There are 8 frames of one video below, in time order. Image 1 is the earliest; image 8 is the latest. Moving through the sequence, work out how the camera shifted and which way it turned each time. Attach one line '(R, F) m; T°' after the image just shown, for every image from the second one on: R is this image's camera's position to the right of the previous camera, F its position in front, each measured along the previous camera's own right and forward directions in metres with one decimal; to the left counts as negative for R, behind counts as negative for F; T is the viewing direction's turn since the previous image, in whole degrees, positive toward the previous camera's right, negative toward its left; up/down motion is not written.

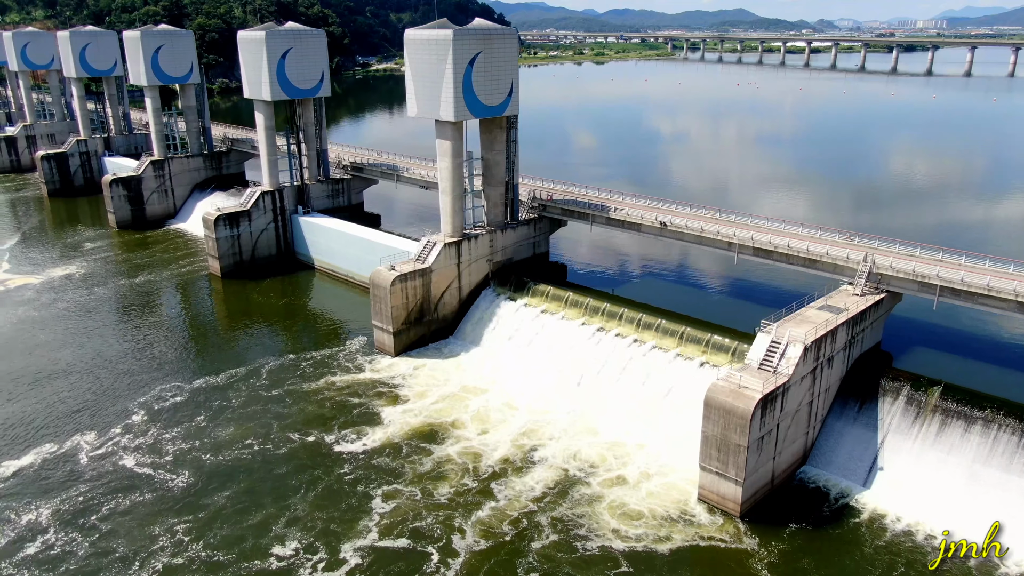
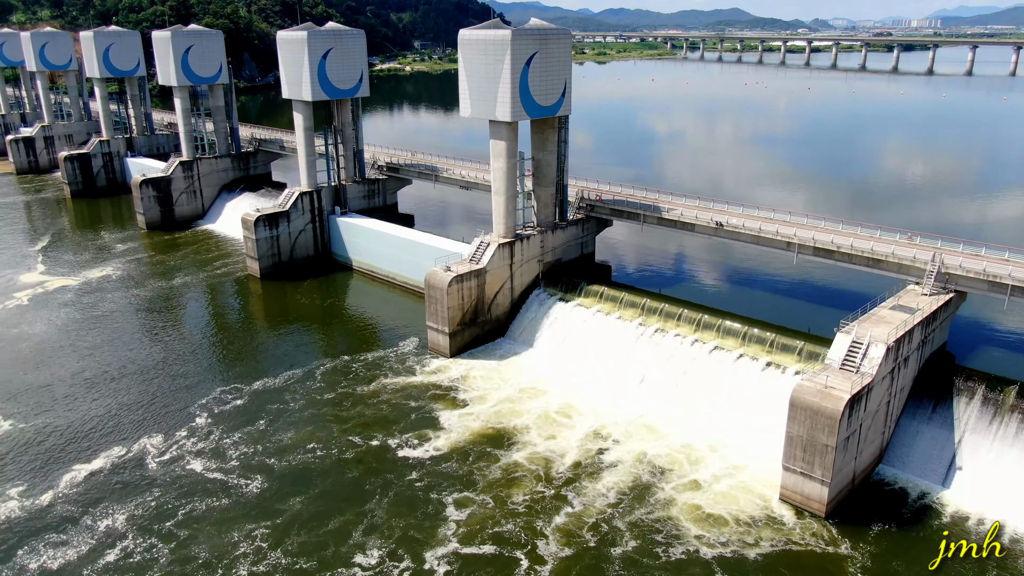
(-1.7, +0.2) m; 0°
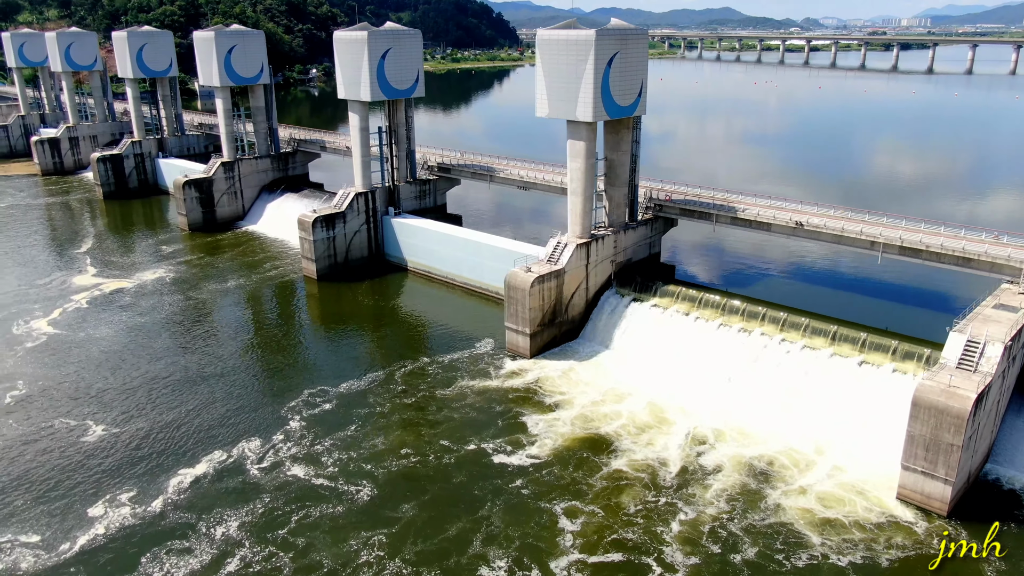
(-2.5, +0.3) m; 0°
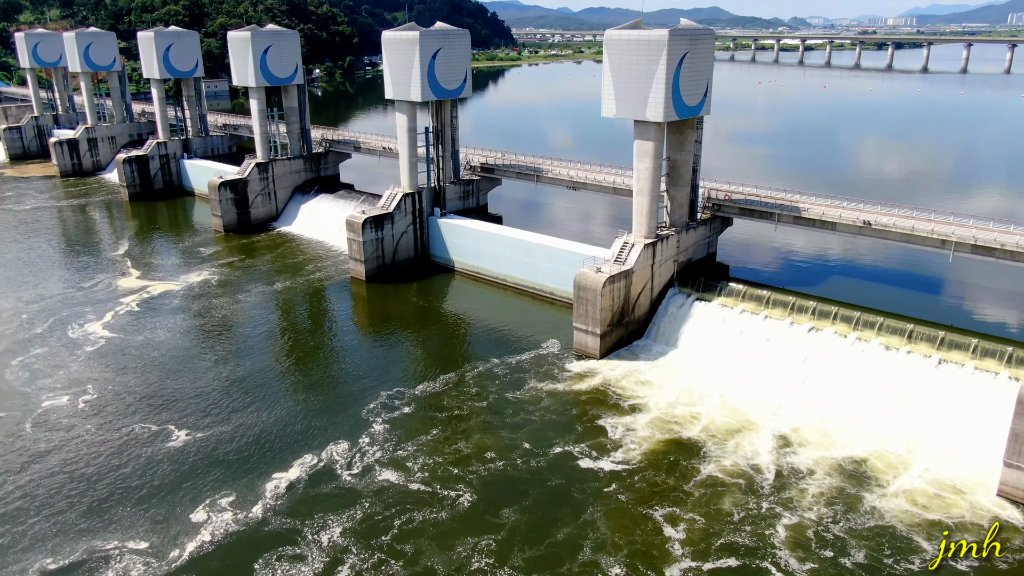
(-2.3, +0.2) m; +1°
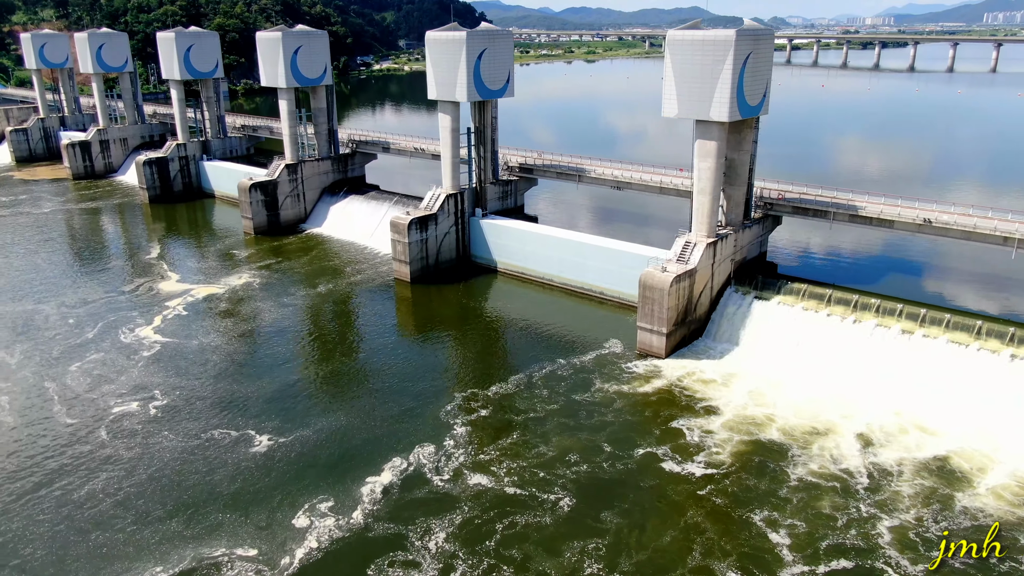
(-2.3, +0.2) m; +1°
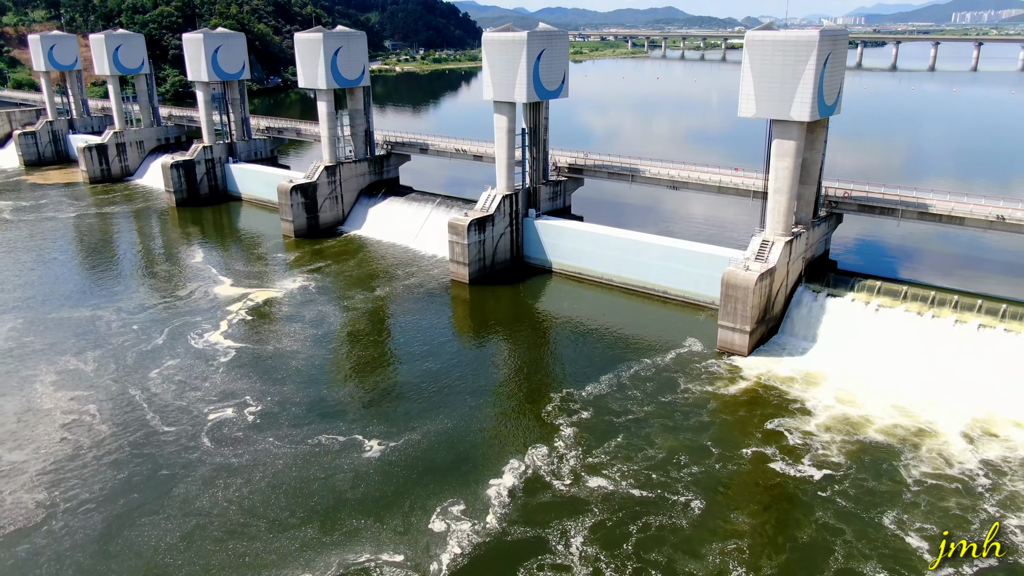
(-3.0, +0.1) m; +1°
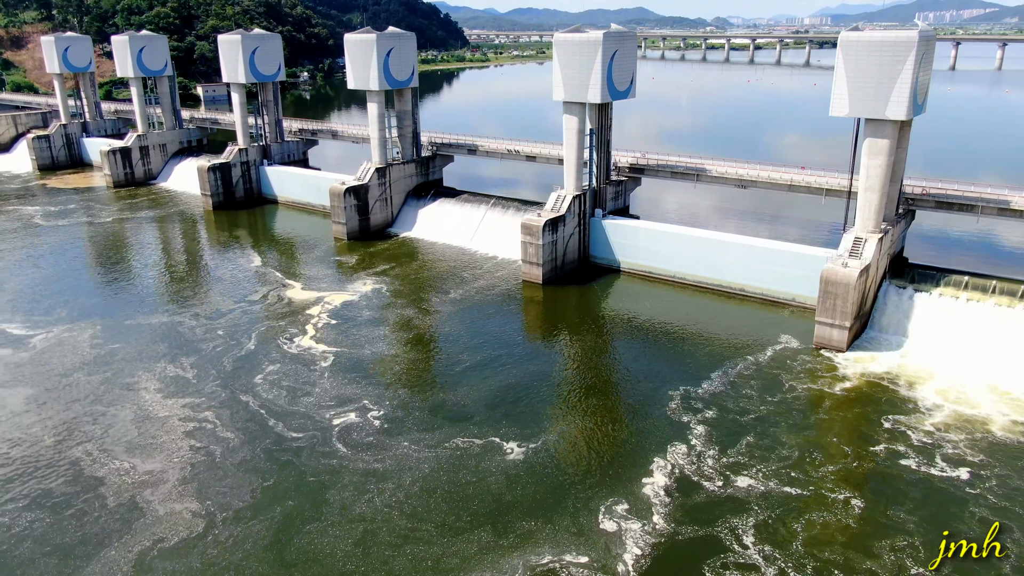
(-3.8, +0.1) m; +2°
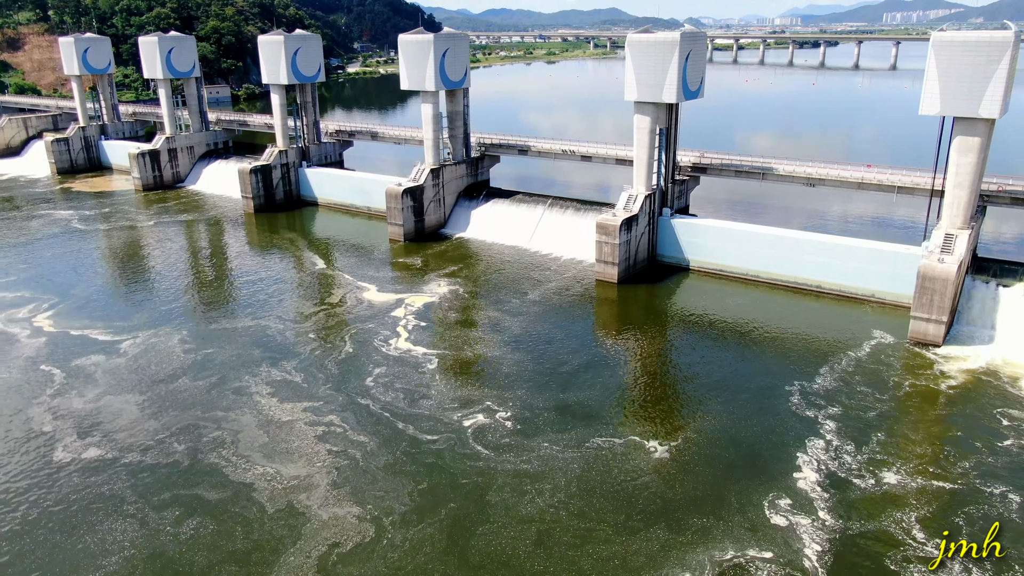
(-3.8, 0.0) m; +1°
